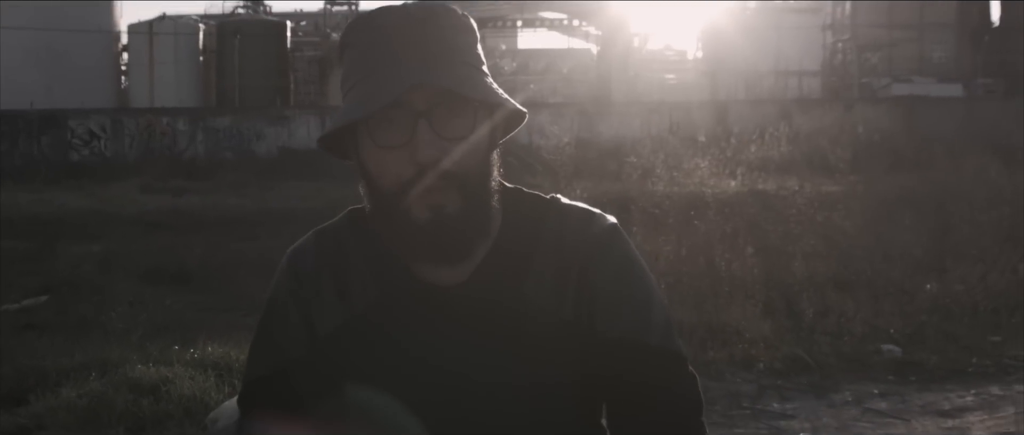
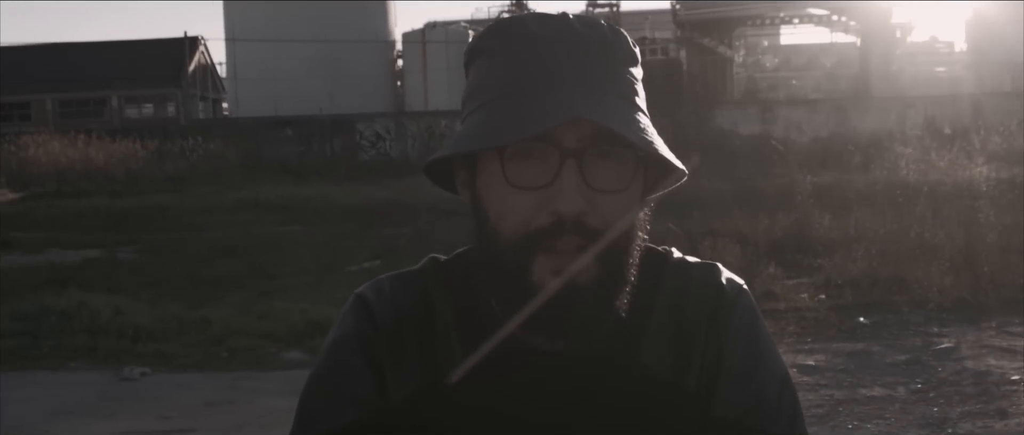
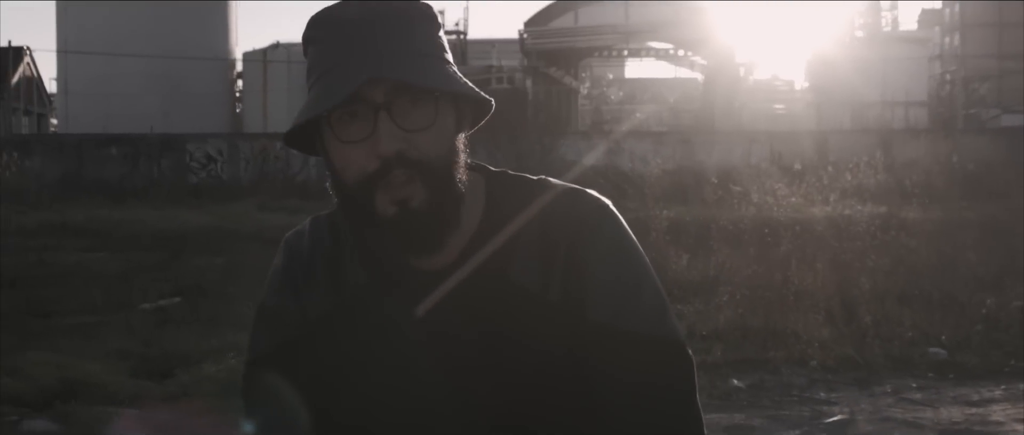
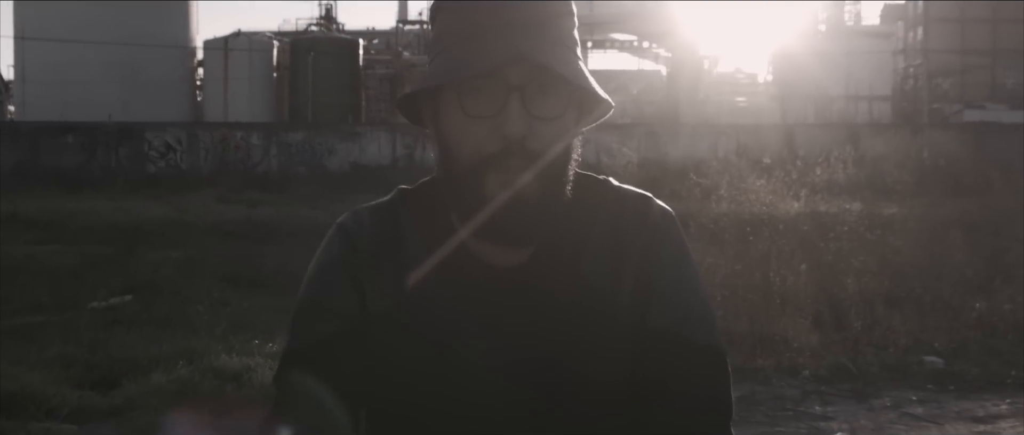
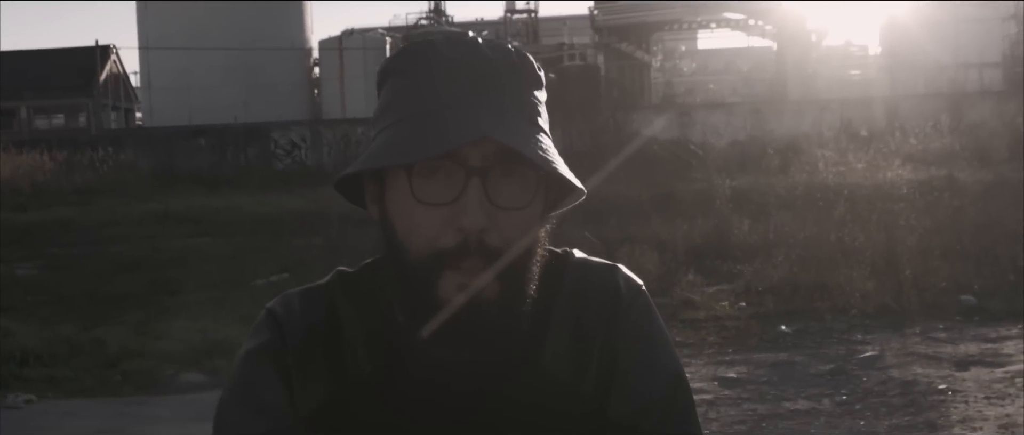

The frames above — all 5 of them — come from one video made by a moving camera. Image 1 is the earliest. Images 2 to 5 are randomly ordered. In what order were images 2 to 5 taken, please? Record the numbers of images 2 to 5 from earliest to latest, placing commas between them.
4, 3, 5, 2
